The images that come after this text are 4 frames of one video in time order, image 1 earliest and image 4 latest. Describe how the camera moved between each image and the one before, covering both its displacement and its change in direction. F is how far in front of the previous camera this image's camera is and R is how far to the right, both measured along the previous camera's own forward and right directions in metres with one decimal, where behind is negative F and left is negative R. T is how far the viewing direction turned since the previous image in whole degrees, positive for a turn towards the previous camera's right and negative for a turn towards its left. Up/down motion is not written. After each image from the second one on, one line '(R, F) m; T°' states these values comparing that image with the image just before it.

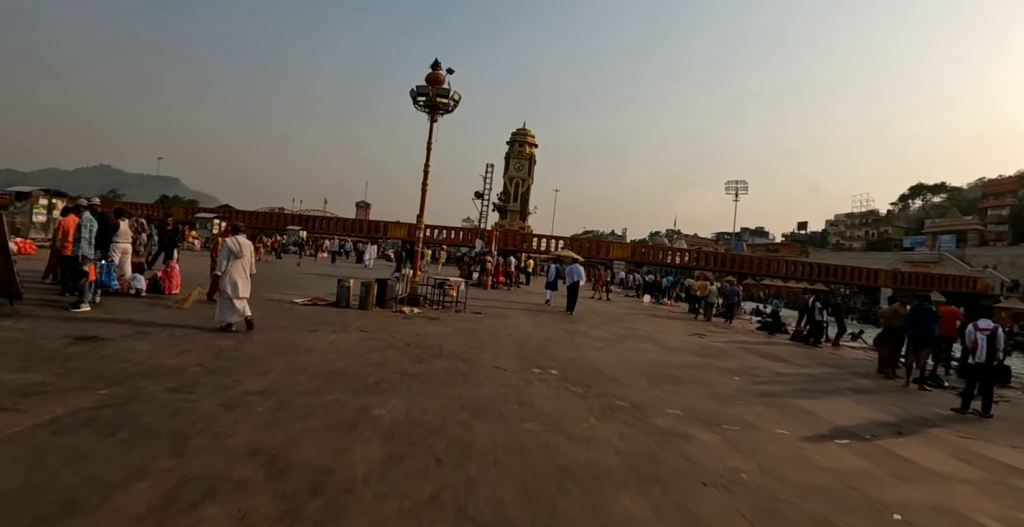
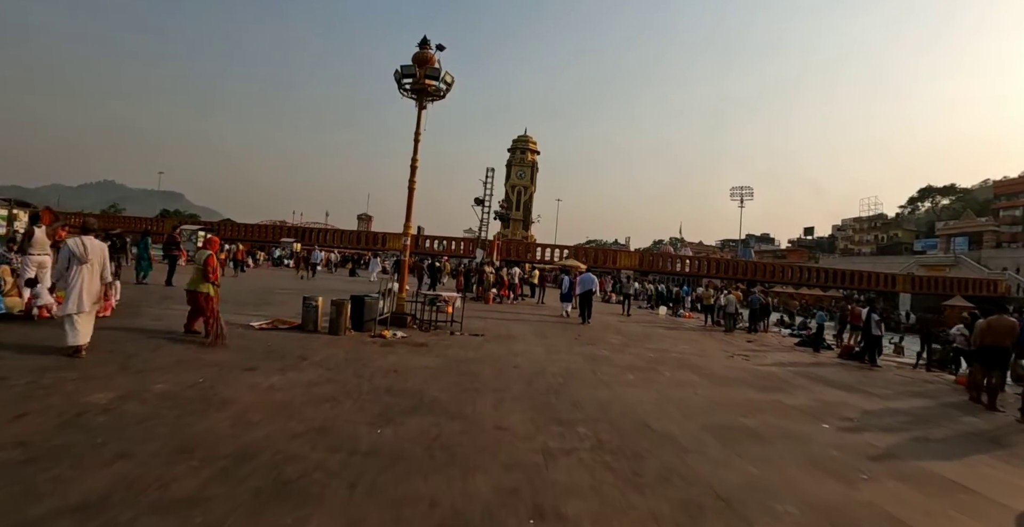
(-0.1, +2.4) m; 0°
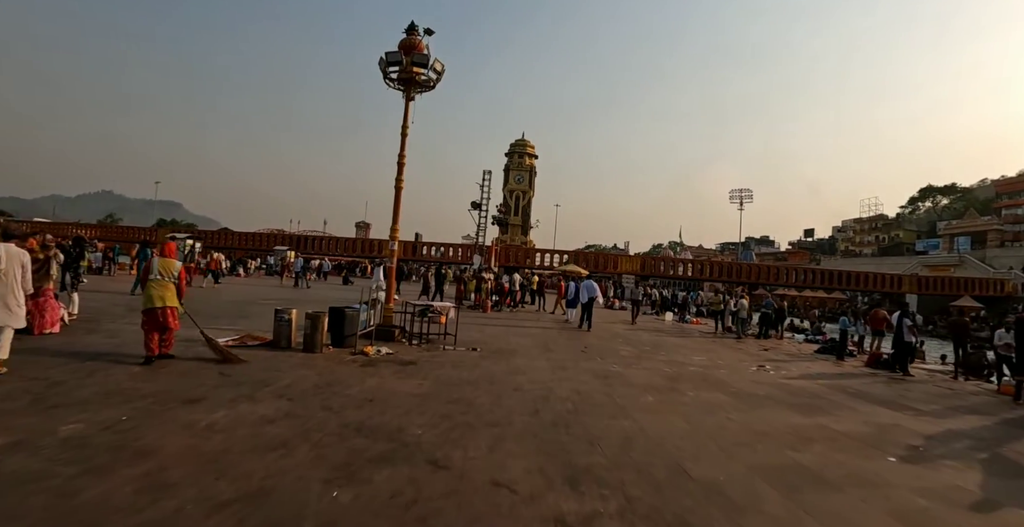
(0.0, +1.2) m; 0°
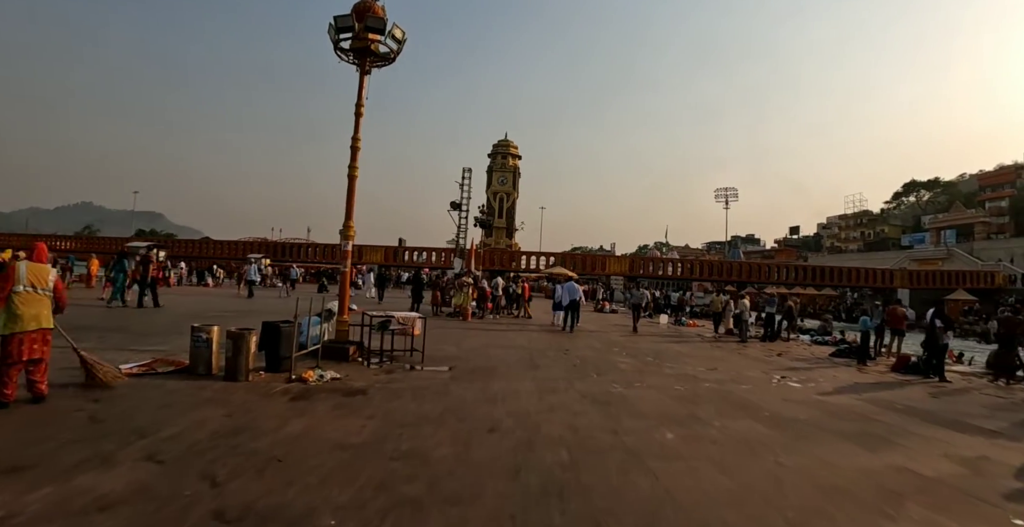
(+0.2, +1.8) m; +1°
